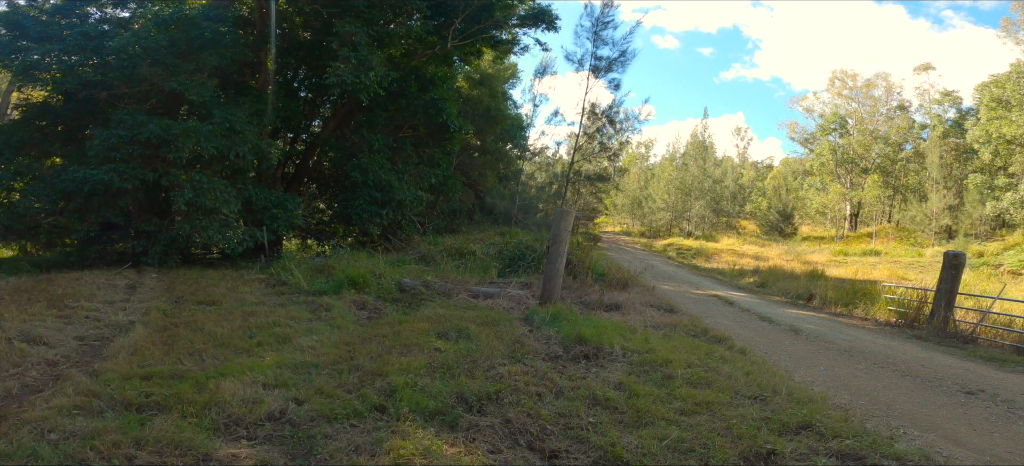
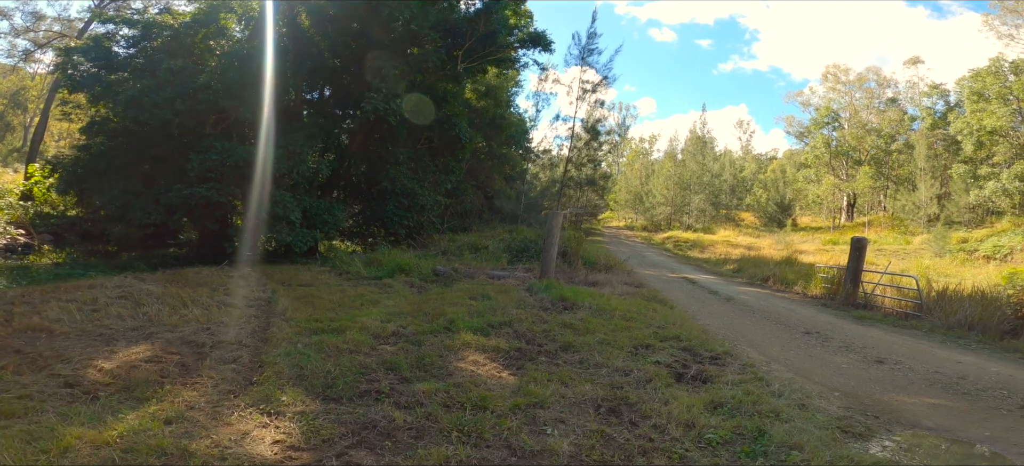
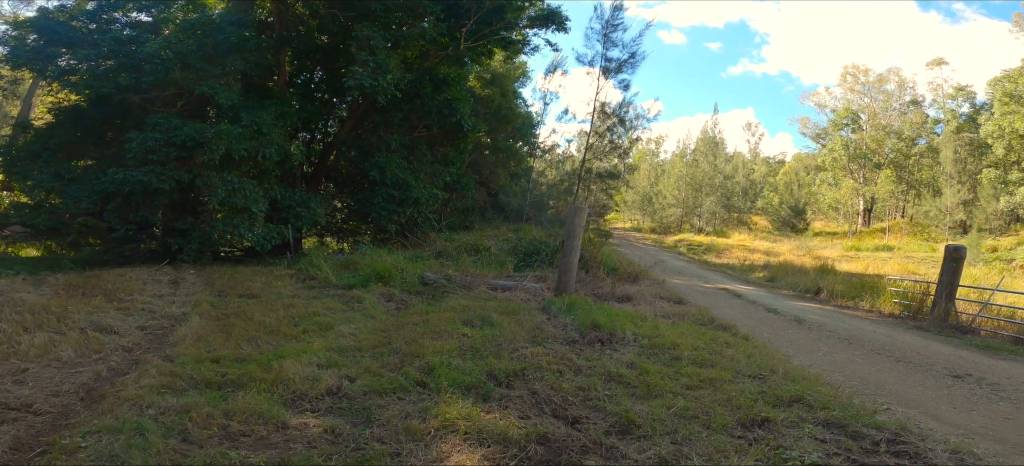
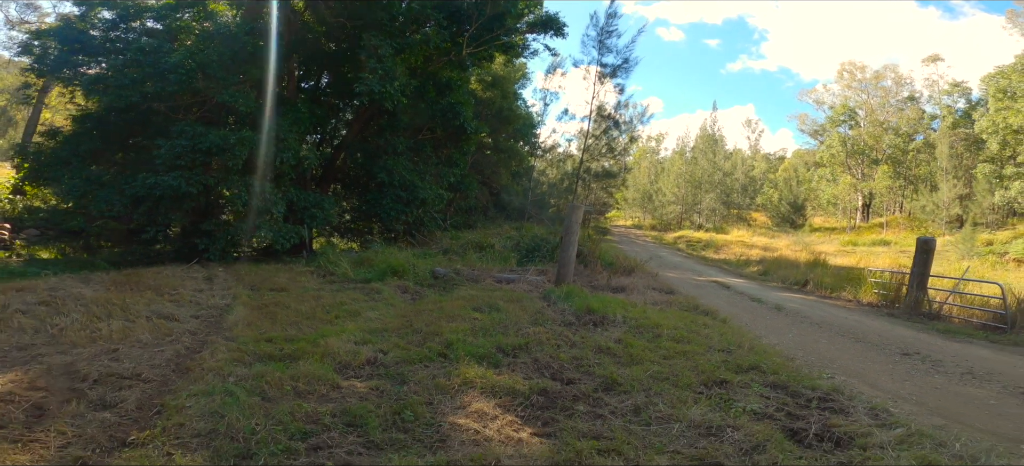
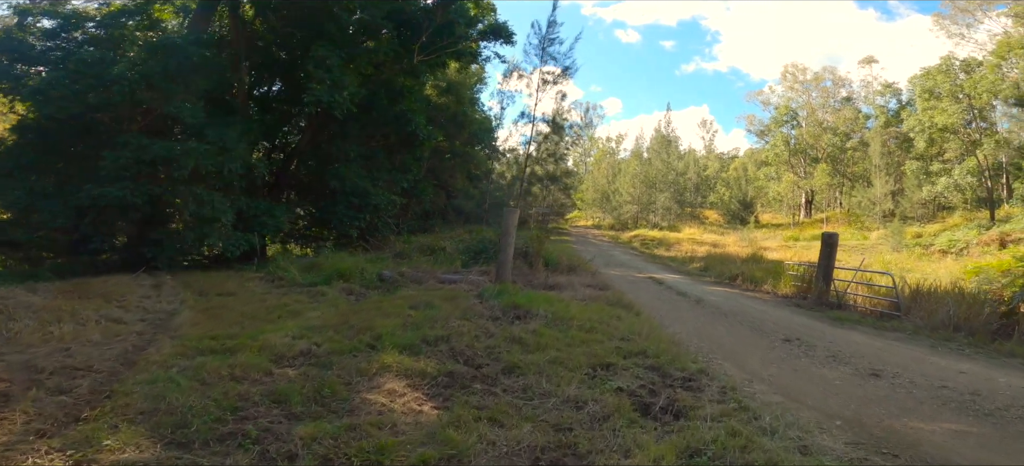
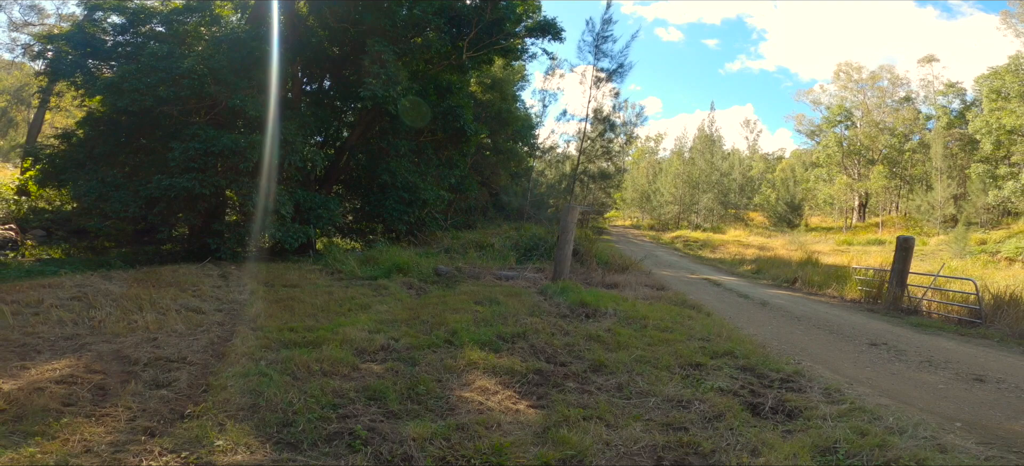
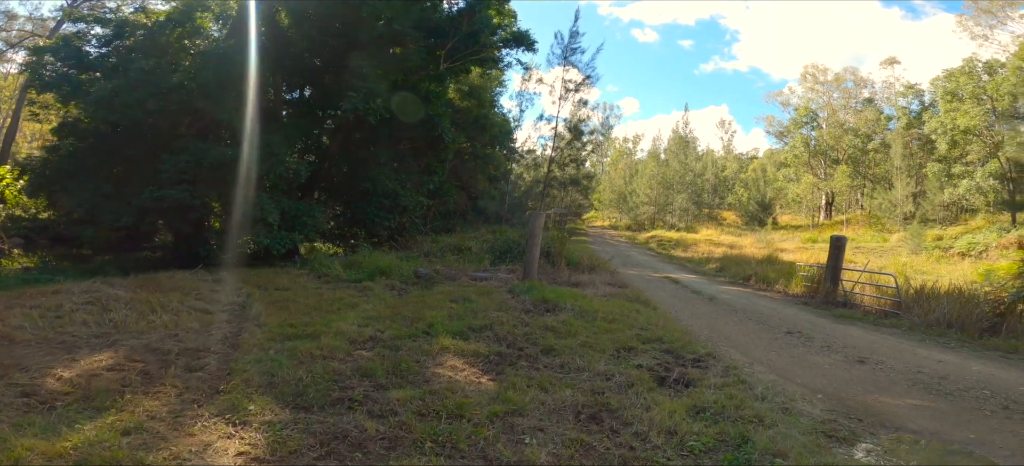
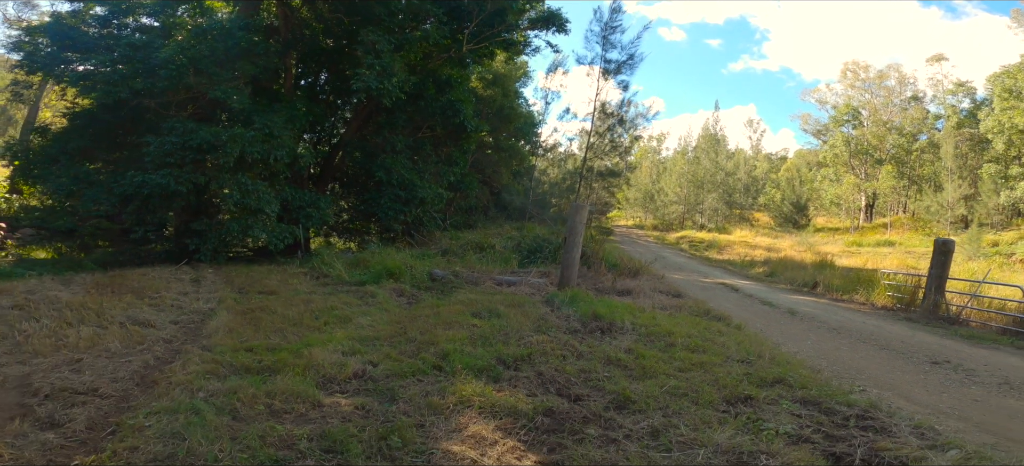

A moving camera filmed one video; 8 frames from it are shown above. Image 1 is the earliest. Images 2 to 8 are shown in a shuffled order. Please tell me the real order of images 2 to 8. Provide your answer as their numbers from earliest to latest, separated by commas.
3, 8, 4, 6, 2, 7, 5
